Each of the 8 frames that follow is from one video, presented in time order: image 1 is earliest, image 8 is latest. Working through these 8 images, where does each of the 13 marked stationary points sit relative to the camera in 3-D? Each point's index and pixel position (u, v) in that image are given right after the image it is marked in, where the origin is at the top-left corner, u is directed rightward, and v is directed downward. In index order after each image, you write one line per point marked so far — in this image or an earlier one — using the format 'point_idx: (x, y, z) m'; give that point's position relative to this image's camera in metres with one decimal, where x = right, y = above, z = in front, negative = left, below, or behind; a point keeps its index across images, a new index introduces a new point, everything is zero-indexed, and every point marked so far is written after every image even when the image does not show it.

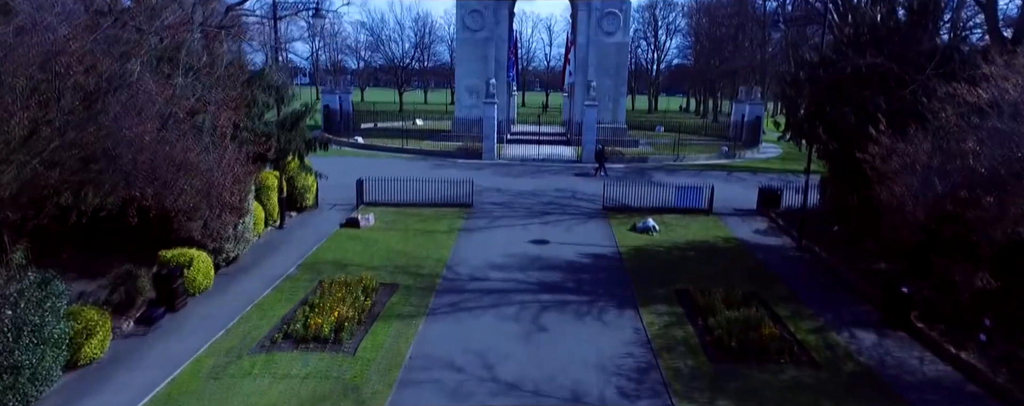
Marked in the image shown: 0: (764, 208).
0: (+7.2, -0.2, +18.0) m
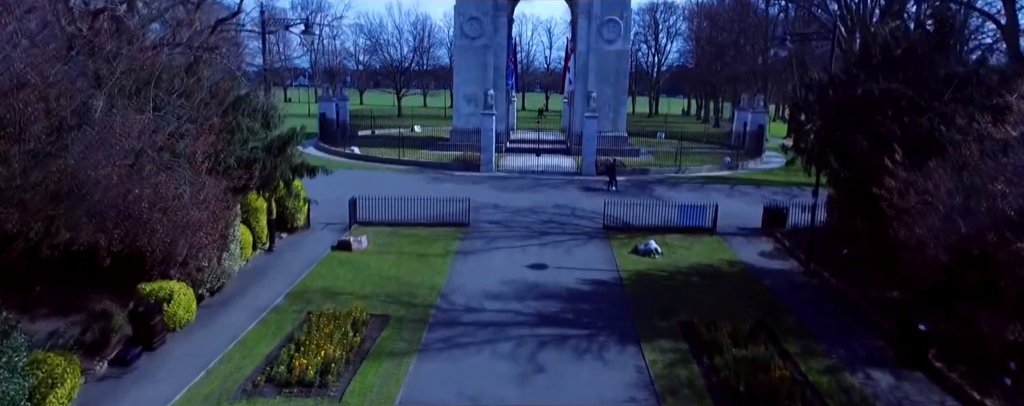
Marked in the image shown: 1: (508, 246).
0: (+7.1, -0.7, +17.4) m
1: (-0.1, -1.1, +15.6) m
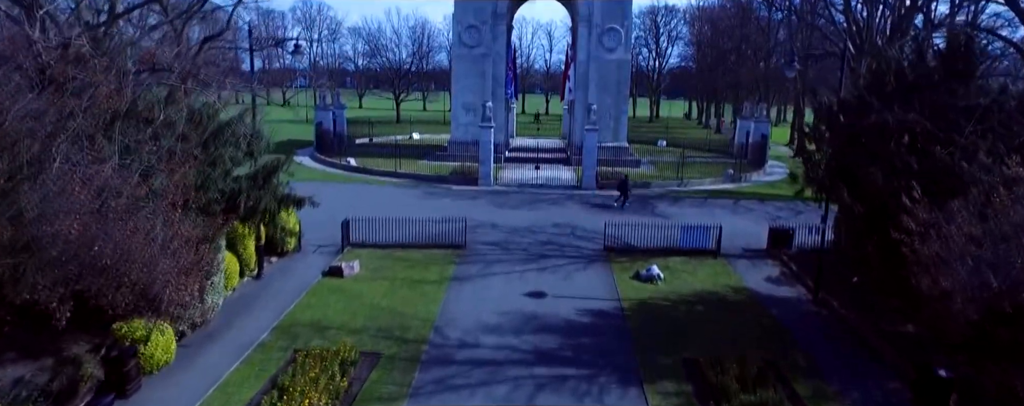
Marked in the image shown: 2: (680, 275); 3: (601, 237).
0: (+7.1, -1.2, +16.9) m
1: (-0.2, -1.6, +15.1) m
2: (+4.0, -1.7, +15.1) m
3: (+2.5, -1.0, +17.9) m
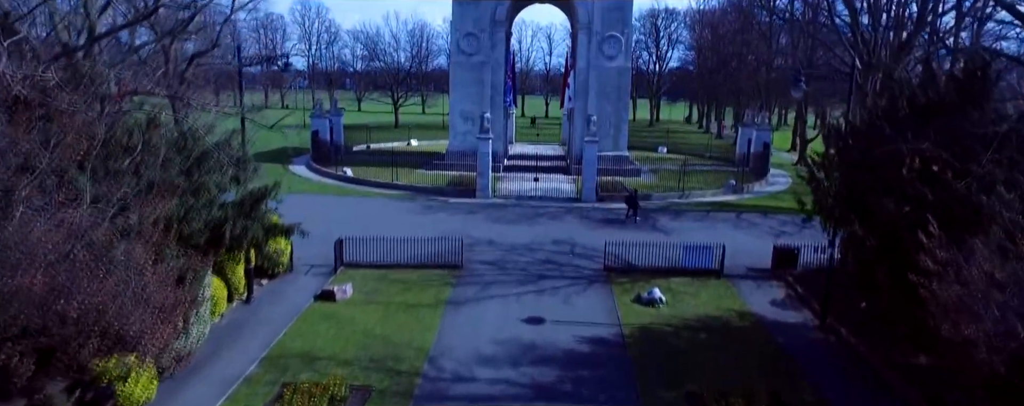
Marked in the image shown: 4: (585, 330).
0: (+7.0, -1.7, +16.5) m
1: (-0.2, -2.1, +14.7) m
2: (+4.0, -2.2, +14.6) m
3: (+2.5, -1.5, +17.4) m
4: (+1.5, -2.6, +12.9) m
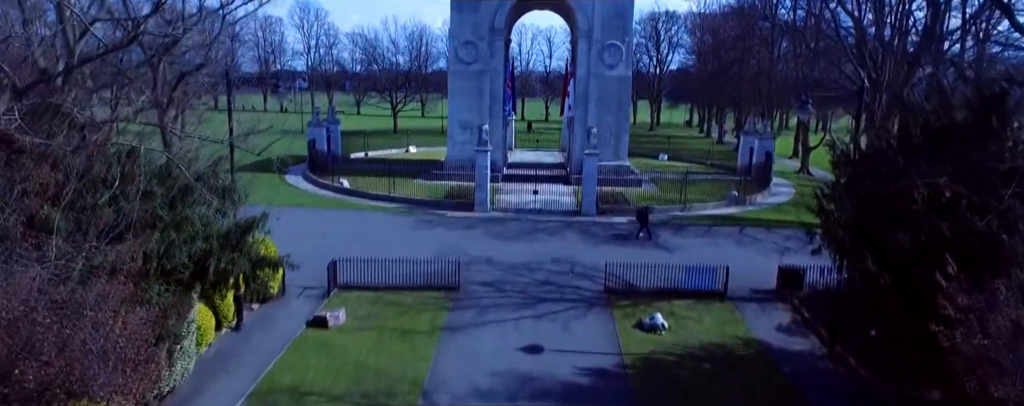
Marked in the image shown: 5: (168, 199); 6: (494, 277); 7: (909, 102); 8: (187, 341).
0: (+6.9, -2.2, +16.1) m
1: (-0.3, -2.6, +14.2) m
2: (+3.9, -2.7, +14.2) m
3: (+2.4, -2.0, +17.0) m
4: (+1.5, -3.1, +12.5) m
5: (-5.1, +0.1, +9.4) m
6: (-0.5, -2.0, +16.8) m
7: (+6.7, +1.7, +10.7) m
8: (-5.5, -2.4, +10.7) m
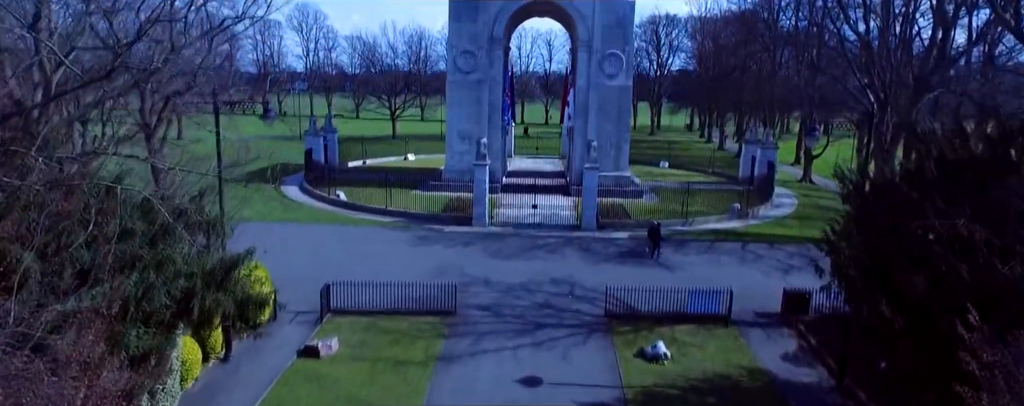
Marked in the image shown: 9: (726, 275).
0: (+6.9, -2.8, +15.6) m
1: (-0.3, -3.2, +13.8) m
2: (+3.9, -3.3, +13.8) m
3: (+2.4, -2.5, +16.6) m
4: (+1.4, -3.7, +12.1) m
5: (-5.2, -0.5, +9.0) m
6: (-0.5, -2.5, +16.4) m
7: (+6.7, +1.2, +10.3) m
8: (-5.6, -2.9, +10.3) m
9: (+6.4, -2.2, +18.7) m
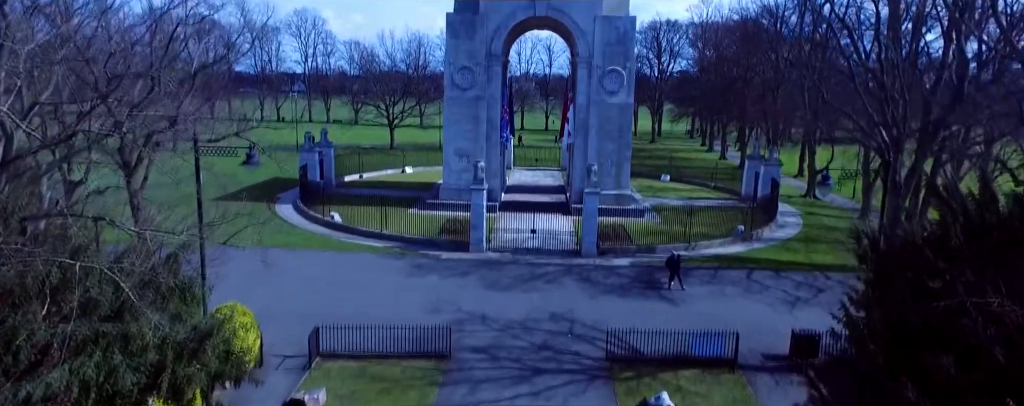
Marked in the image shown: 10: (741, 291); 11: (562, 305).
0: (+6.8, -3.7, +15.0) m
1: (-0.4, -4.1, +13.2) m
2: (+3.8, -4.2, +13.2) m
3: (+2.3, -3.4, +16.0) m
4: (+1.3, -4.6, +11.4) m
5: (-5.3, -1.4, +8.4) m
6: (-0.6, -3.4, +15.7) m
7: (+6.6, +0.3, +9.6) m
8: (-5.7, -3.8, +9.6) m
9: (+6.4, -3.1, +18.1) m
10: (+7.2, -2.8, +19.7) m
11: (+1.4, -2.9, +18.1) m
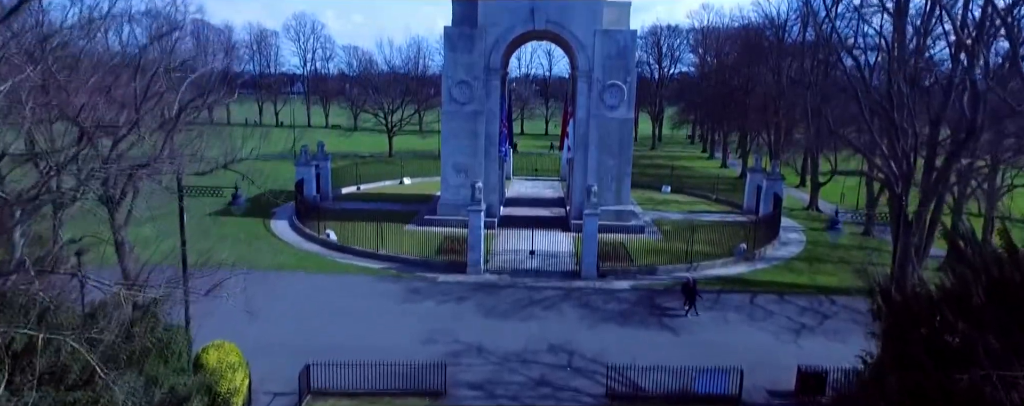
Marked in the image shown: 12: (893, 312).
0: (+6.8, -4.4, +14.5) m
1: (-0.5, -4.8, +12.7) m
2: (+3.8, -4.9, +12.7) m
3: (+2.2, -4.2, +15.5) m
4: (+1.3, -5.3, +11.0) m
5: (-5.3, -2.1, +7.9) m
6: (-0.7, -4.2, +15.3) m
7: (+6.6, -0.5, +9.2) m
8: (-5.7, -4.5, +9.2) m
9: (+6.3, -3.8, +17.6) m
10: (+7.1, -3.5, +19.3) m
11: (+1.3, -3.7, +17.6) m
12: (+5.8, -1.6, +9.7) m
